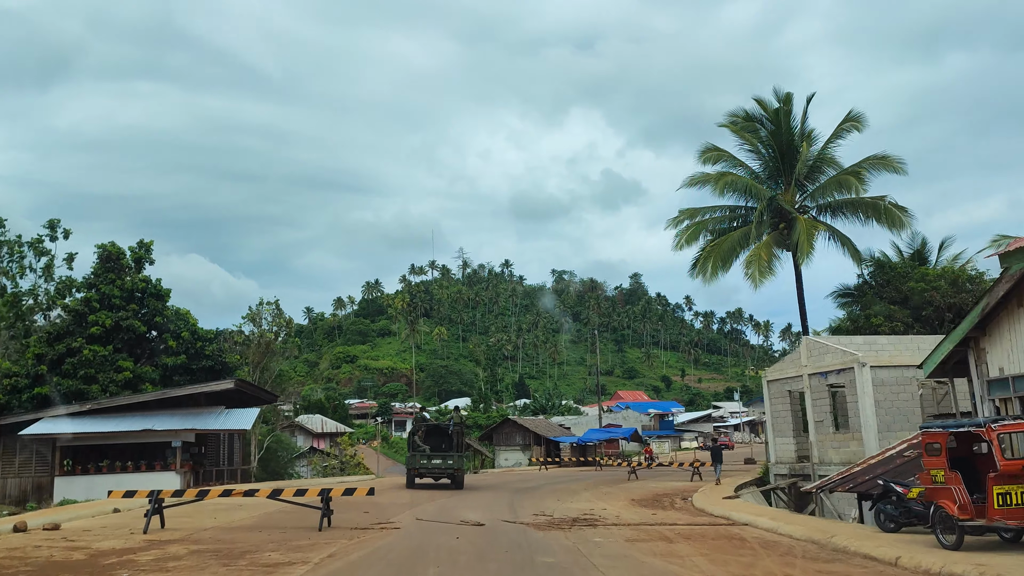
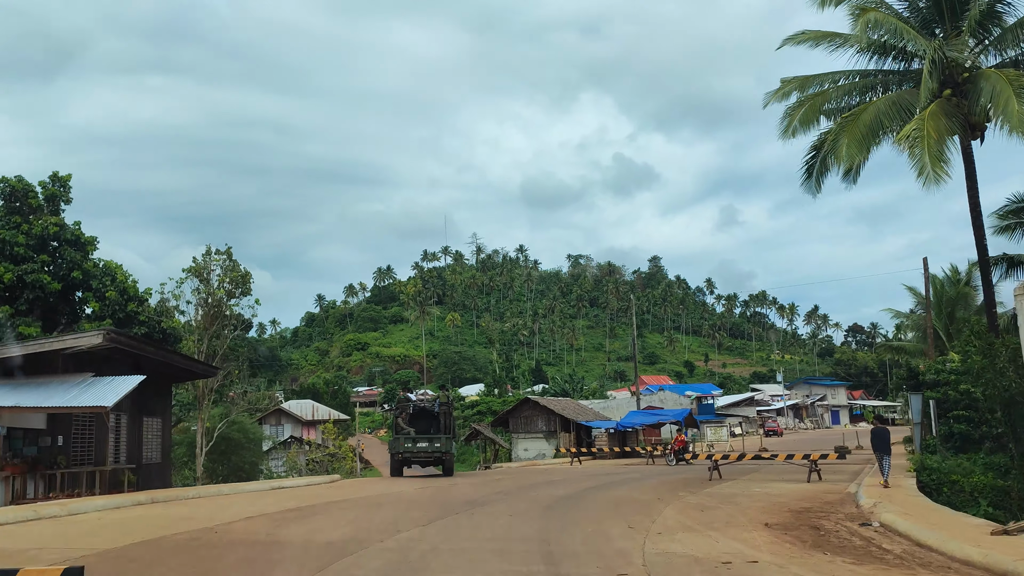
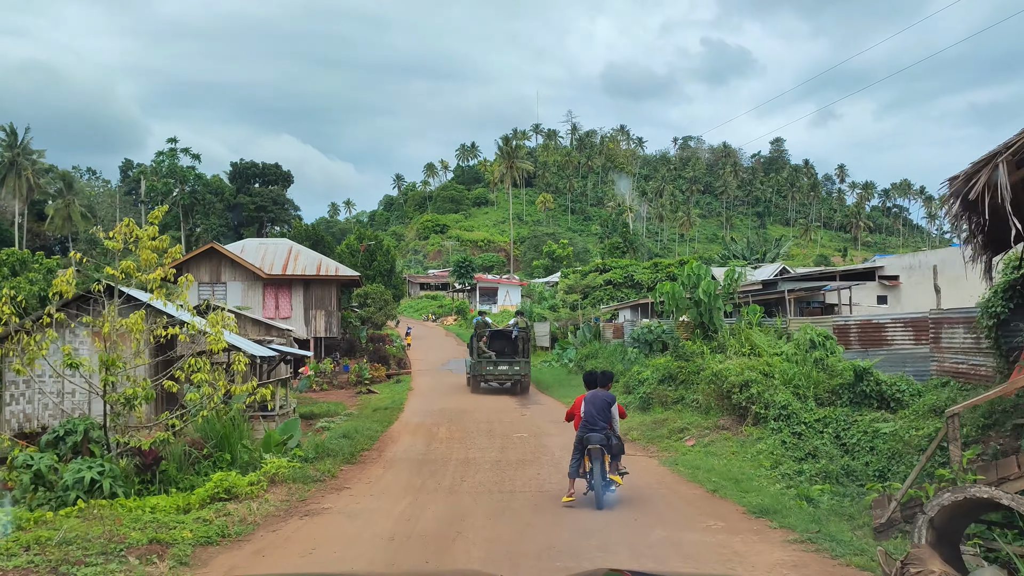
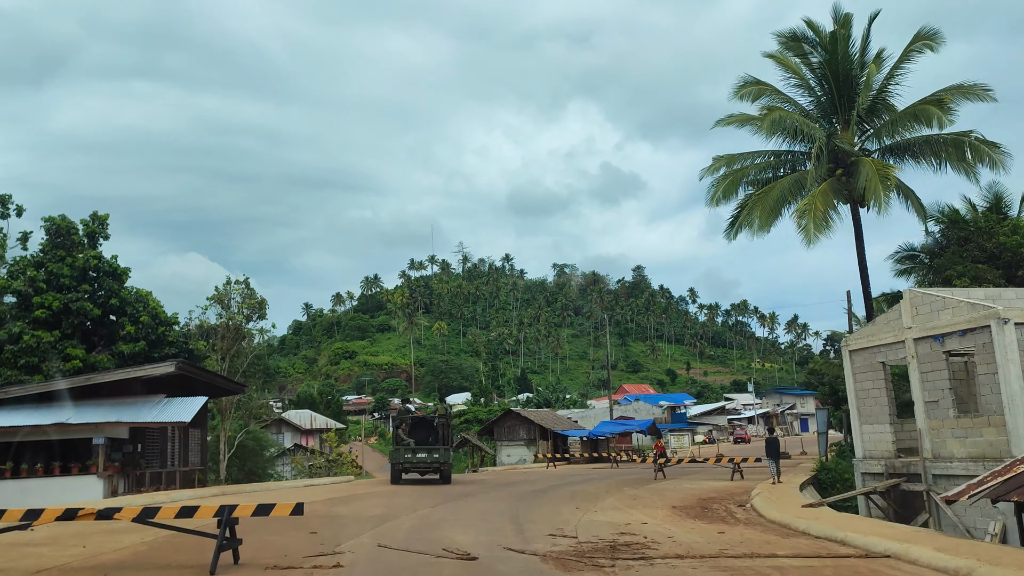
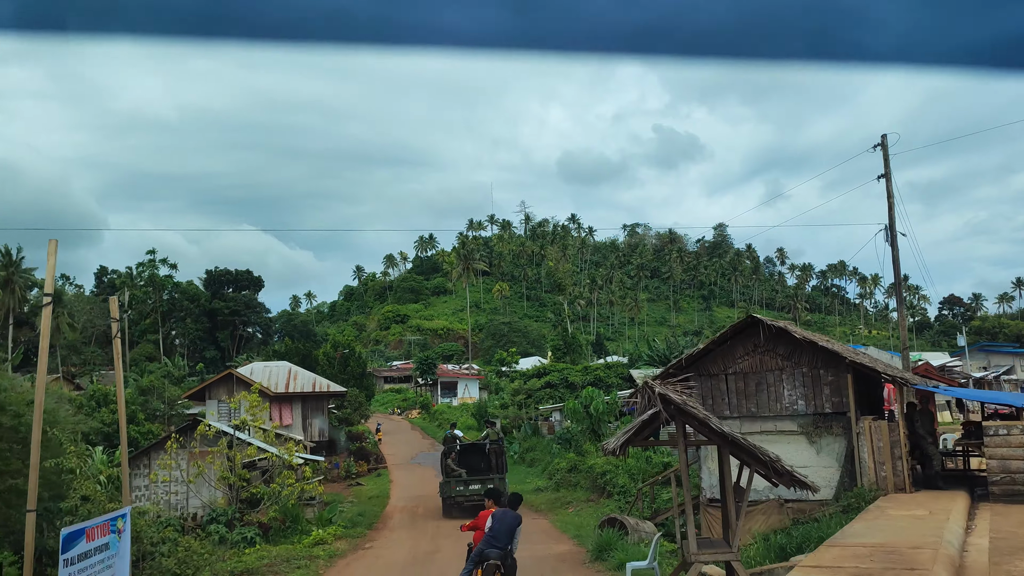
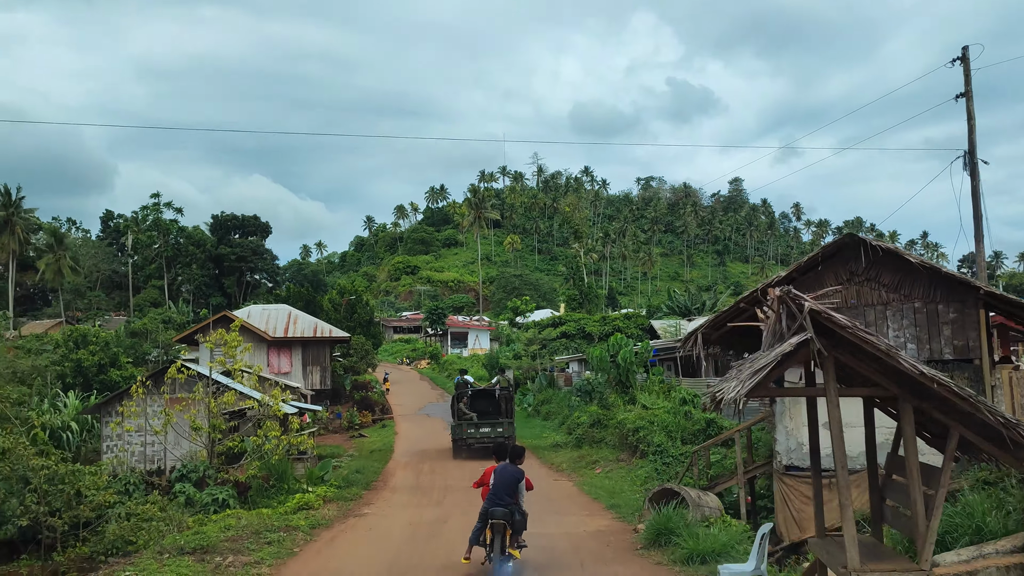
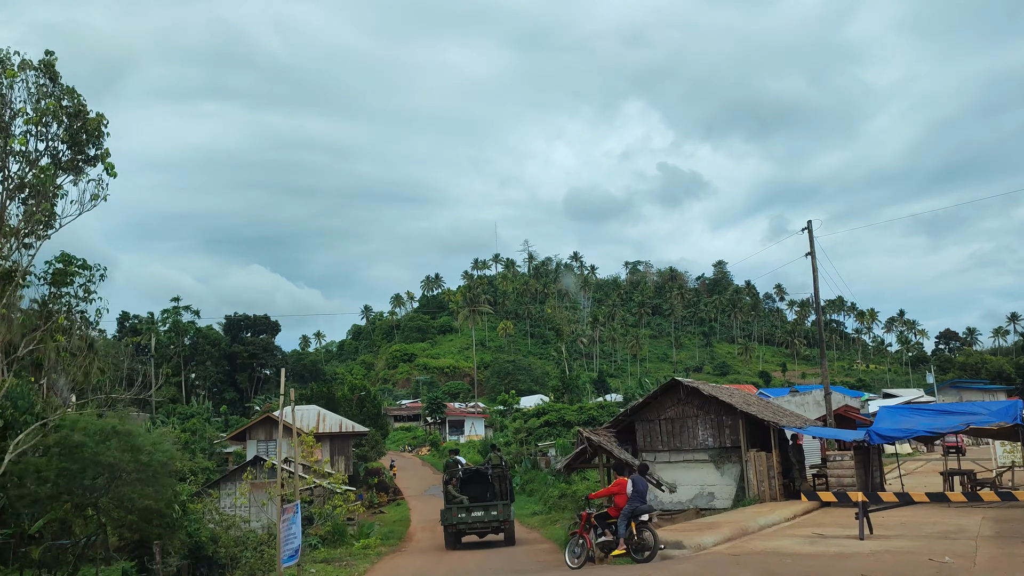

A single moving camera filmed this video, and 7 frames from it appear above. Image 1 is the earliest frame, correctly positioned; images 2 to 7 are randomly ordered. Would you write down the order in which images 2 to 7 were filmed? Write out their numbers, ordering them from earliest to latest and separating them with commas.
4, 2, 7, 5, 6, 3
